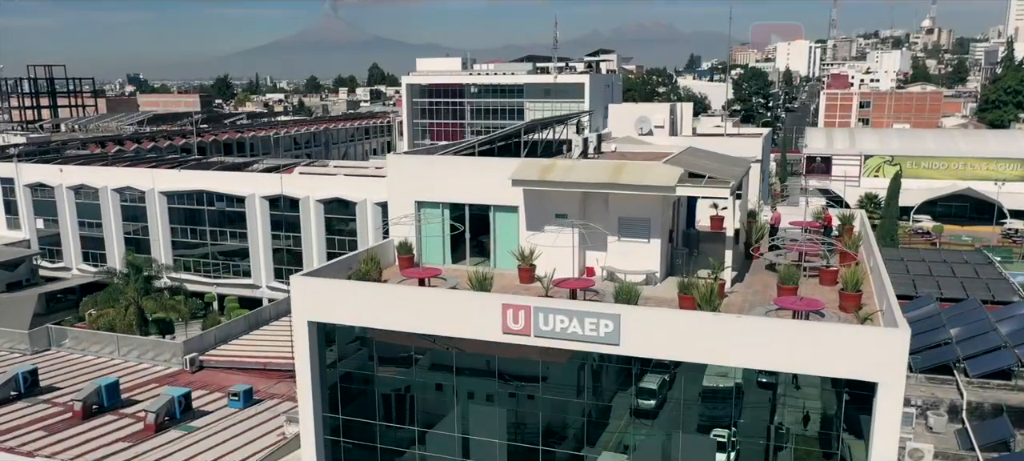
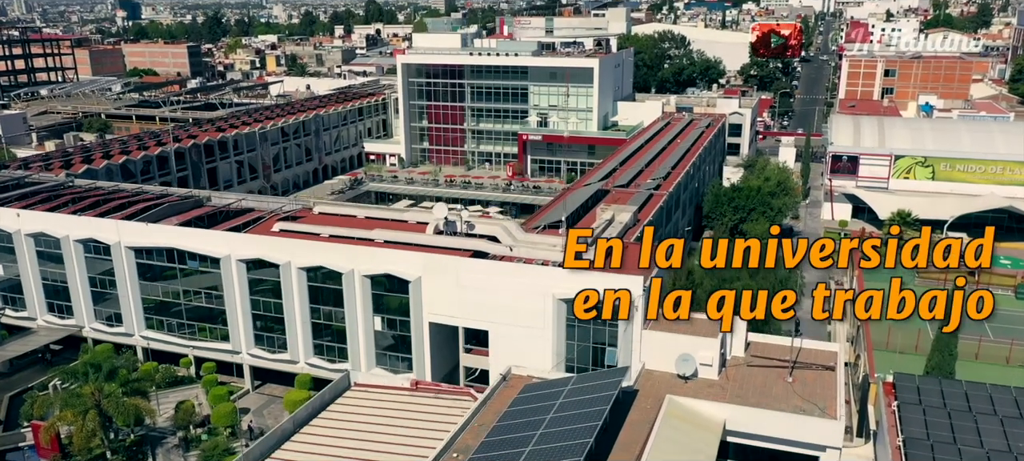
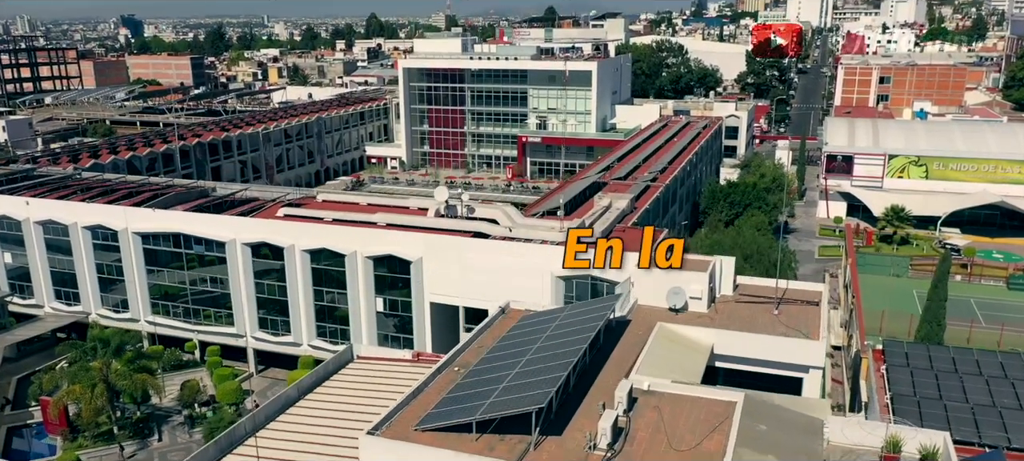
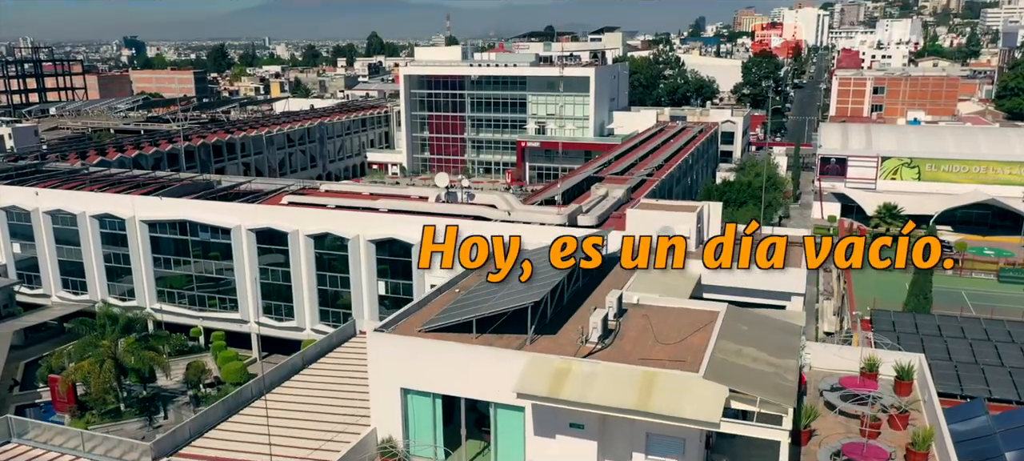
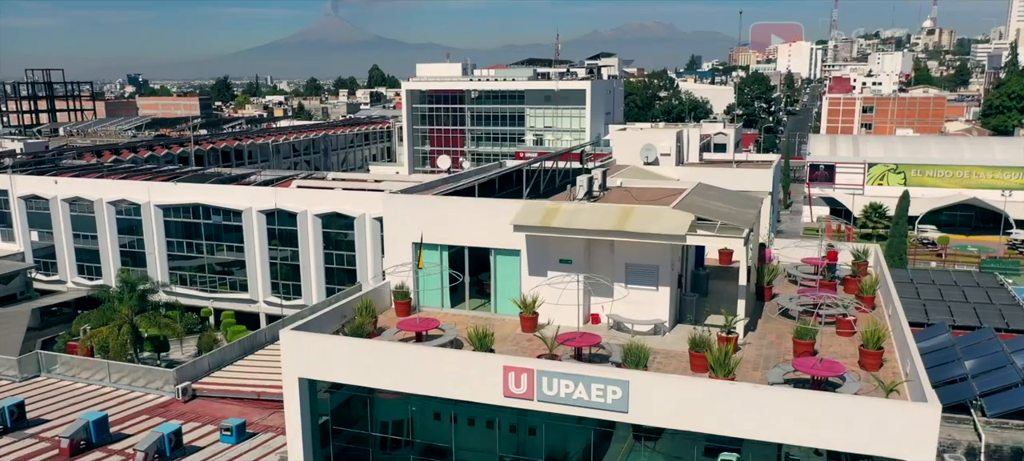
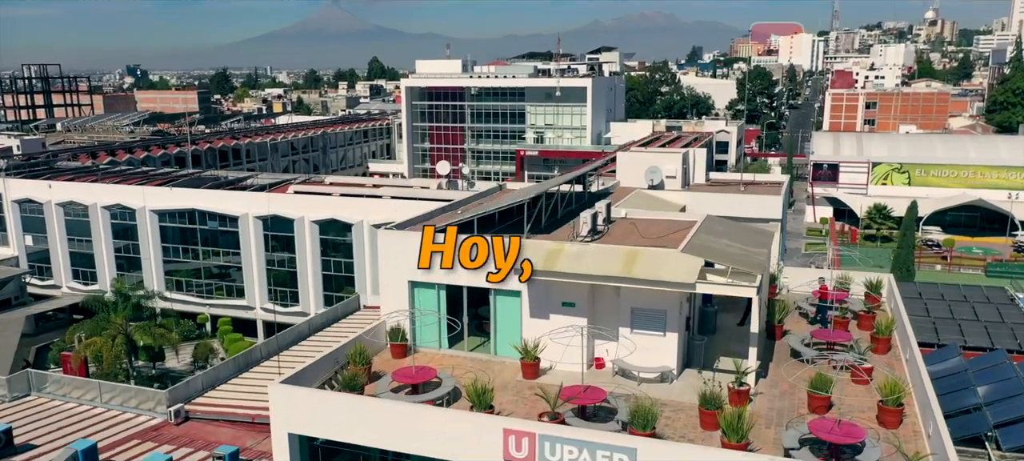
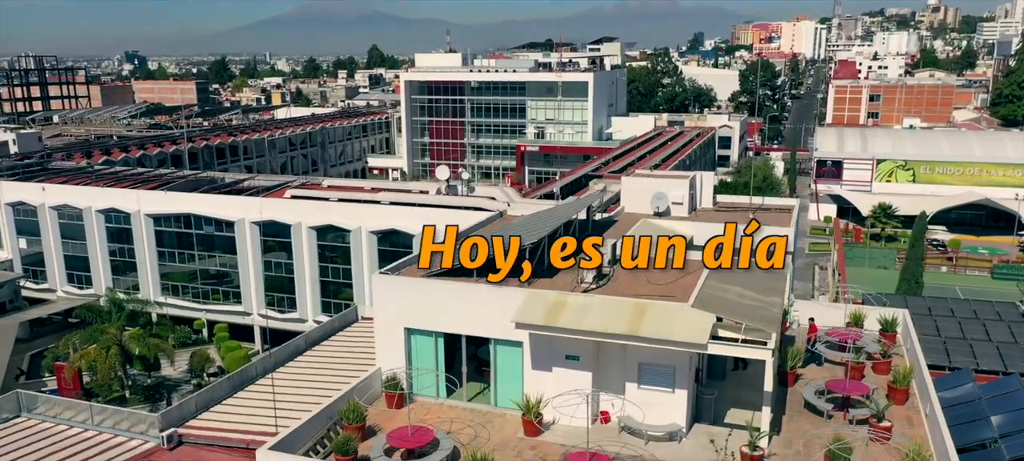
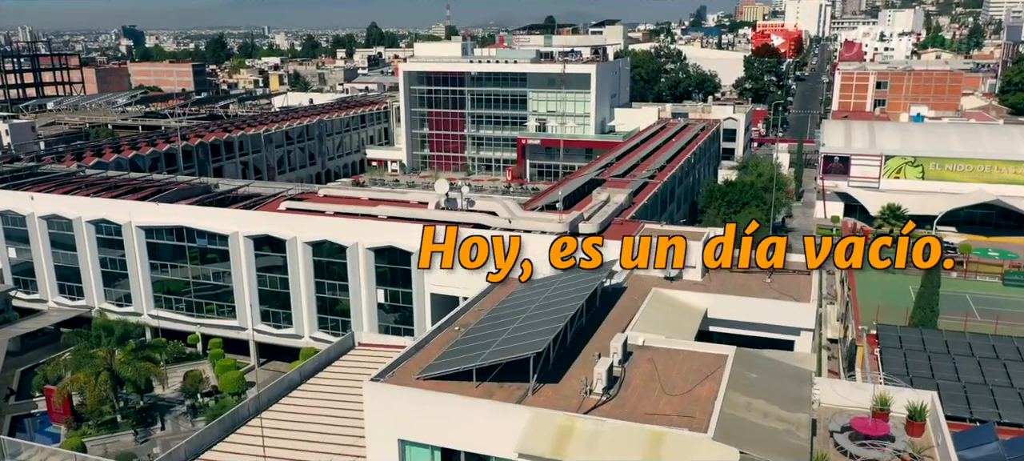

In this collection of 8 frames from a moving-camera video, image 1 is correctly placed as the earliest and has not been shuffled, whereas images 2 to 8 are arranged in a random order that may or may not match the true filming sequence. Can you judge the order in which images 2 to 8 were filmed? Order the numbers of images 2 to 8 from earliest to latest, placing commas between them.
5, 6, 7, 4, 8, 3, 2
